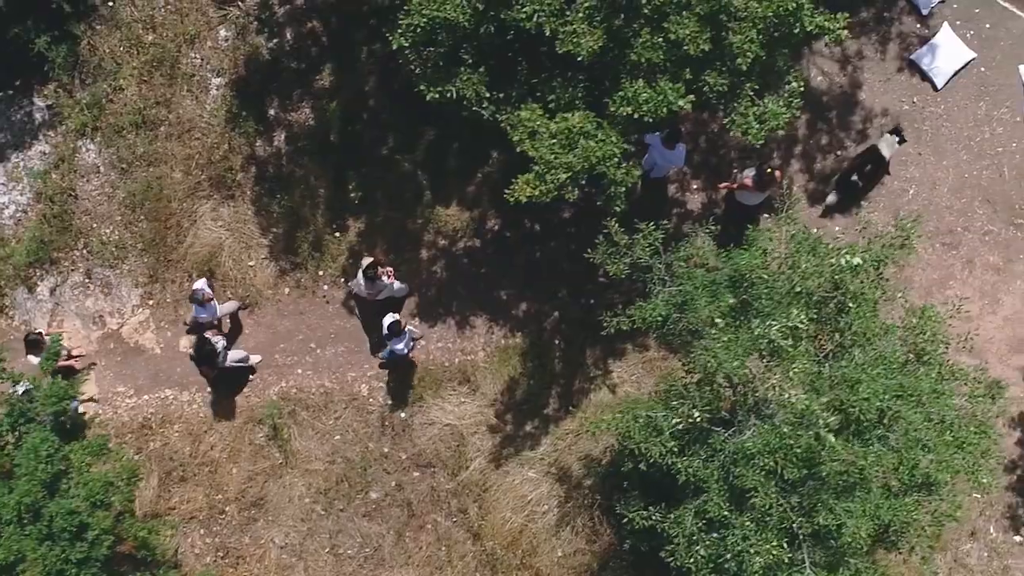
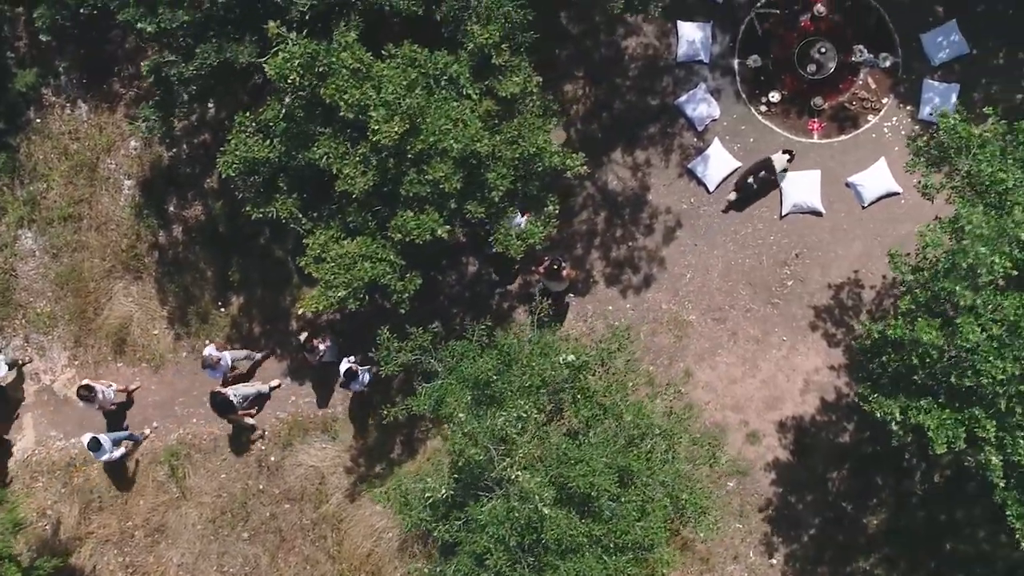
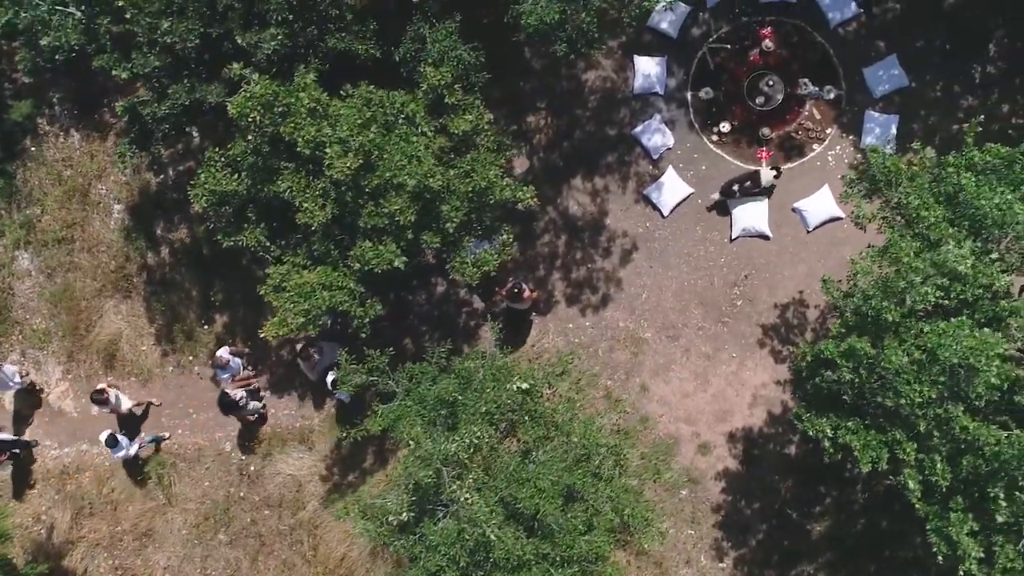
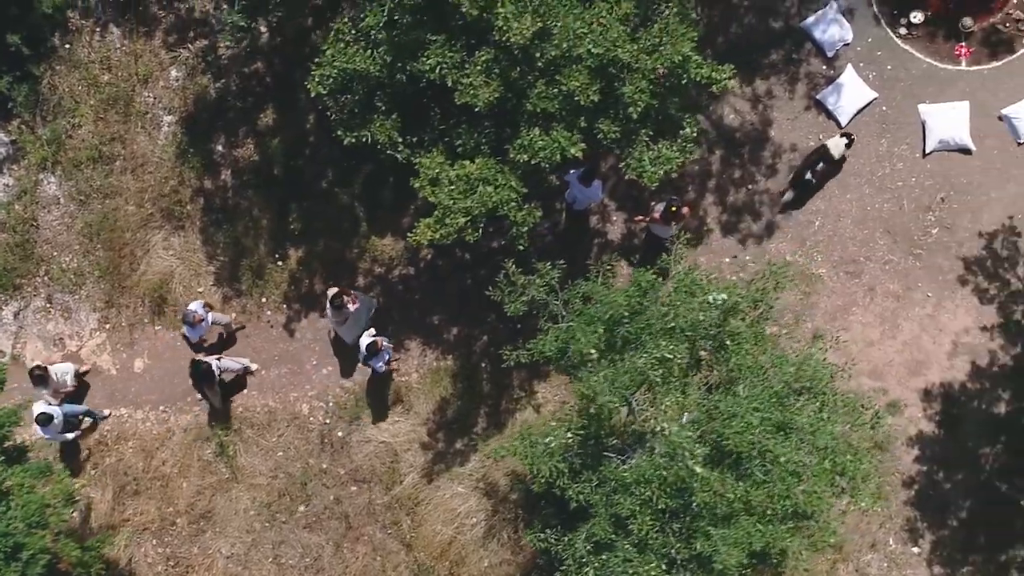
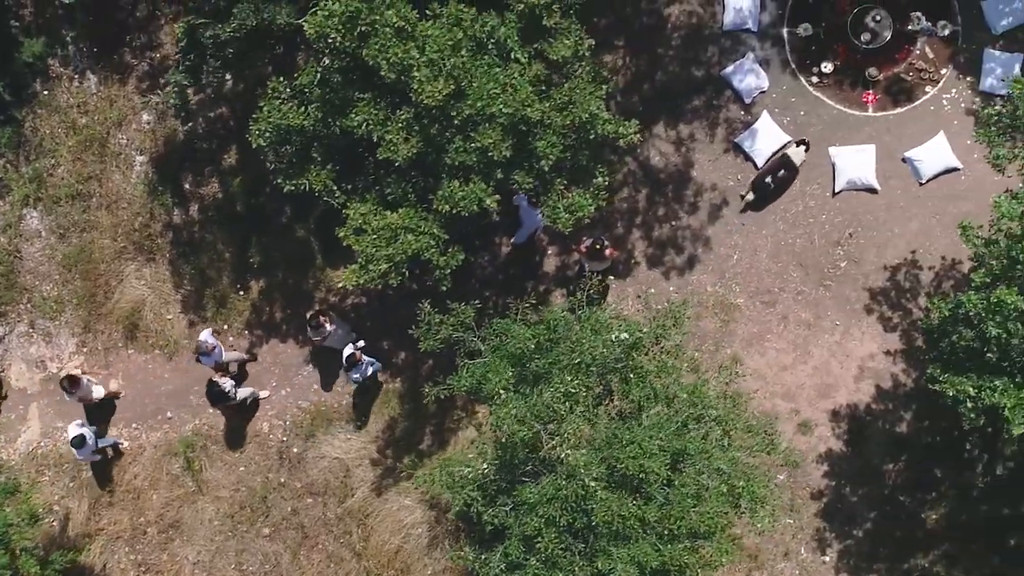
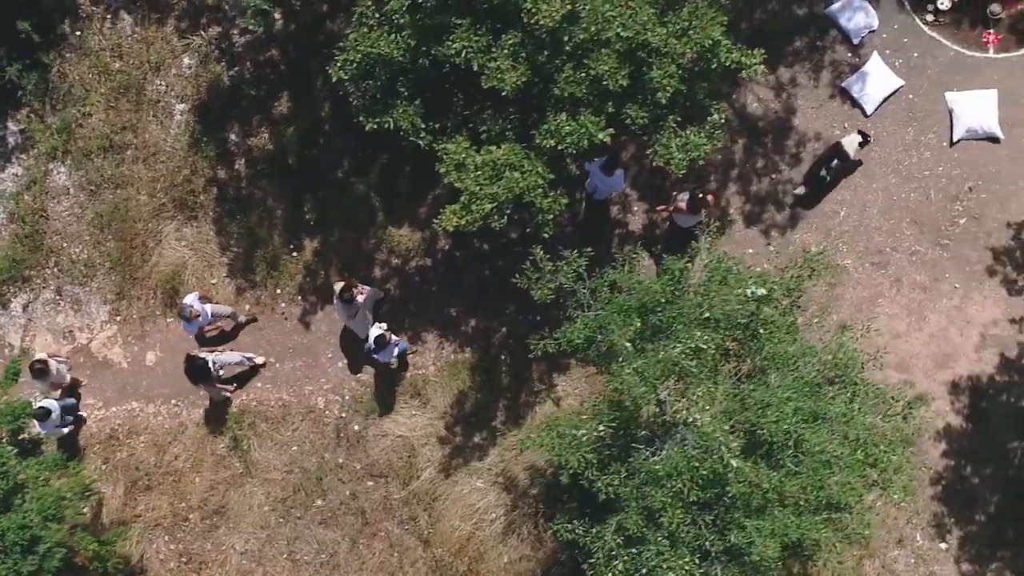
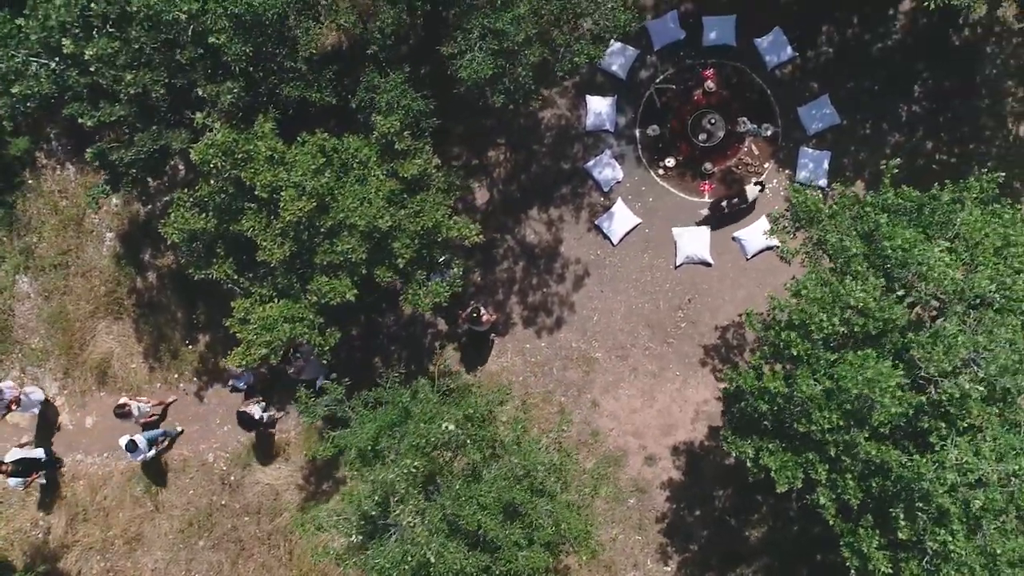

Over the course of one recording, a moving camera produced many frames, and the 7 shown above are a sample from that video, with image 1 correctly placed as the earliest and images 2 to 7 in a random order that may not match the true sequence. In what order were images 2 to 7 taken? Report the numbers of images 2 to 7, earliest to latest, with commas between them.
6, 4, 5, 2, 3, 7
